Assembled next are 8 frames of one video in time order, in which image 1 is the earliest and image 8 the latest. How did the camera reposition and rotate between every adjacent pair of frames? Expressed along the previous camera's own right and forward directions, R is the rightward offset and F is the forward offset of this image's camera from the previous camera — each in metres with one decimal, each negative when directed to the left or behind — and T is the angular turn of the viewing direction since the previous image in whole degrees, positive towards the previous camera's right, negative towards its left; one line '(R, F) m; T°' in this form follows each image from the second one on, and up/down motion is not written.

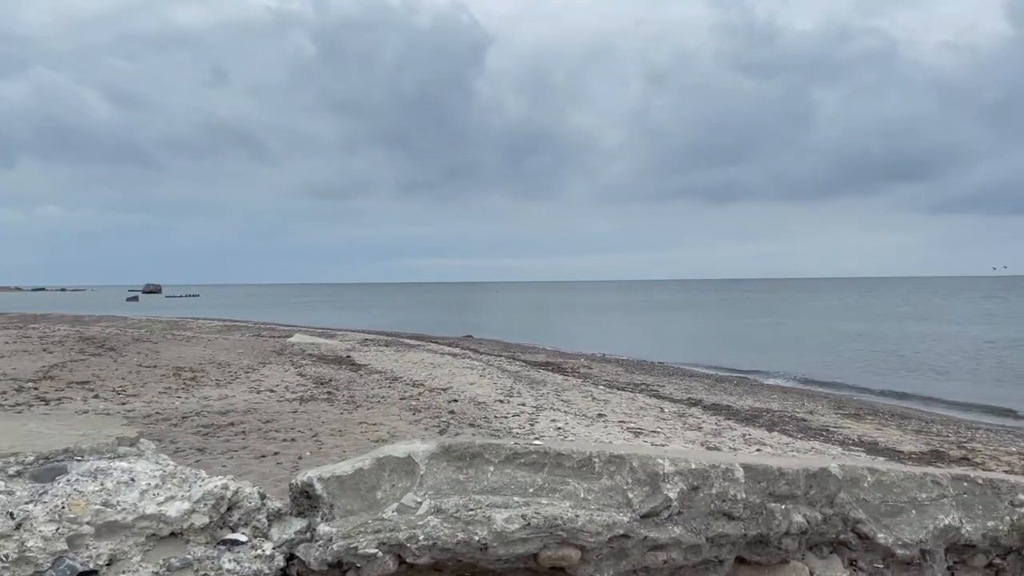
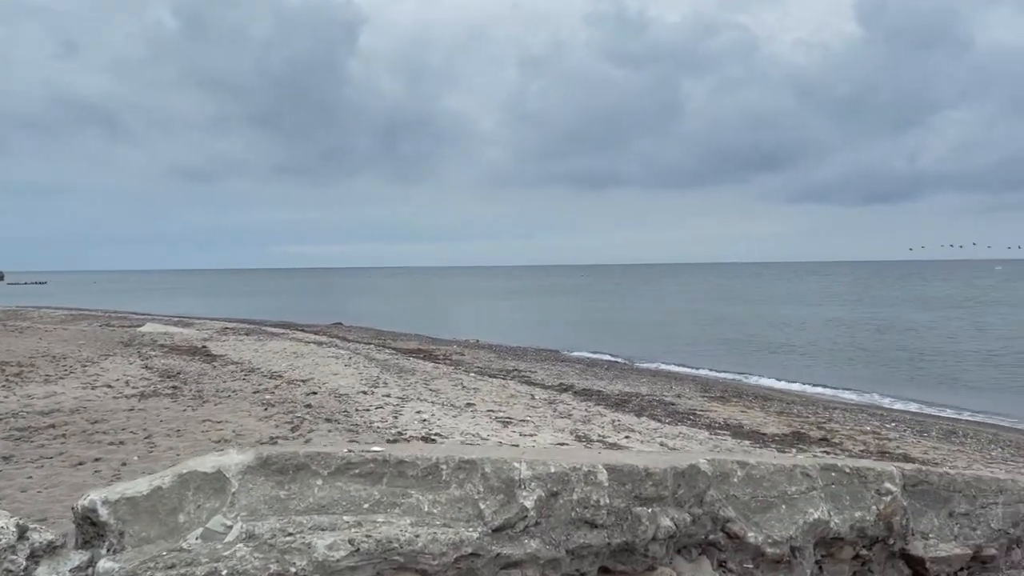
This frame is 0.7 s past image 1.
(+0.2, +0.7) m; +8°
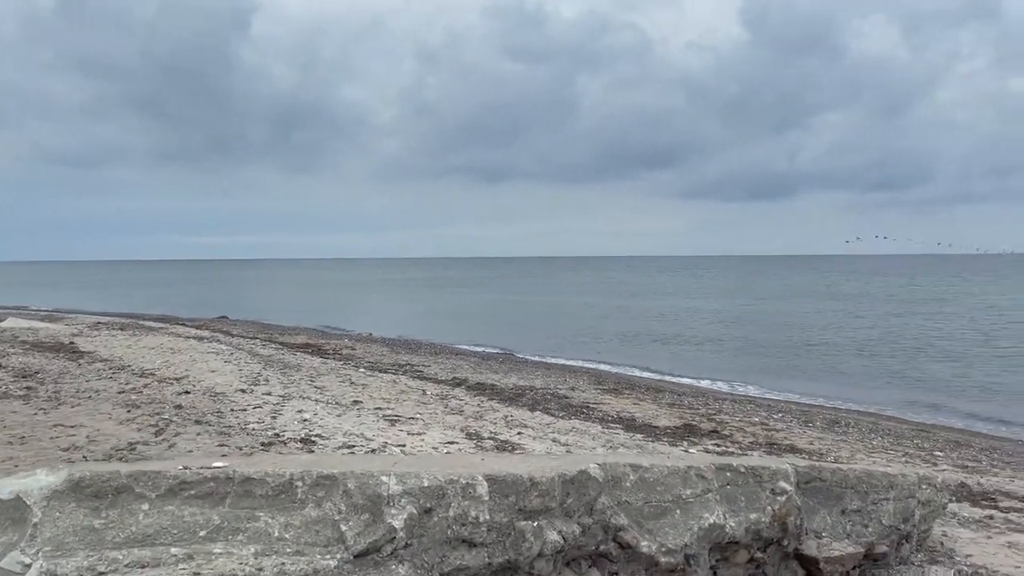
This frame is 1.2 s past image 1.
(+0.2, +0.5) m; +7°
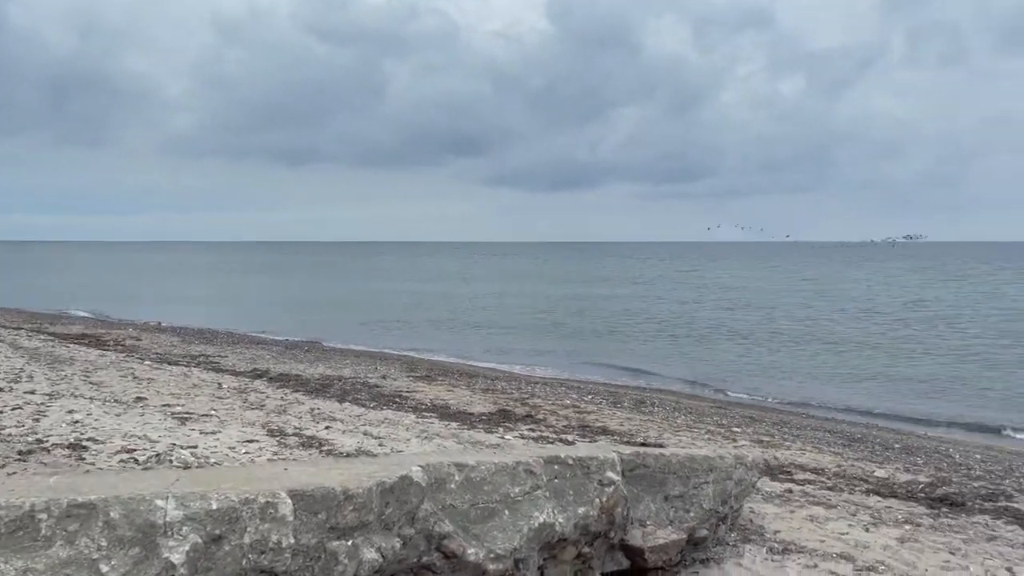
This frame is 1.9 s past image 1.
(0.0, +0.6) m; +13°
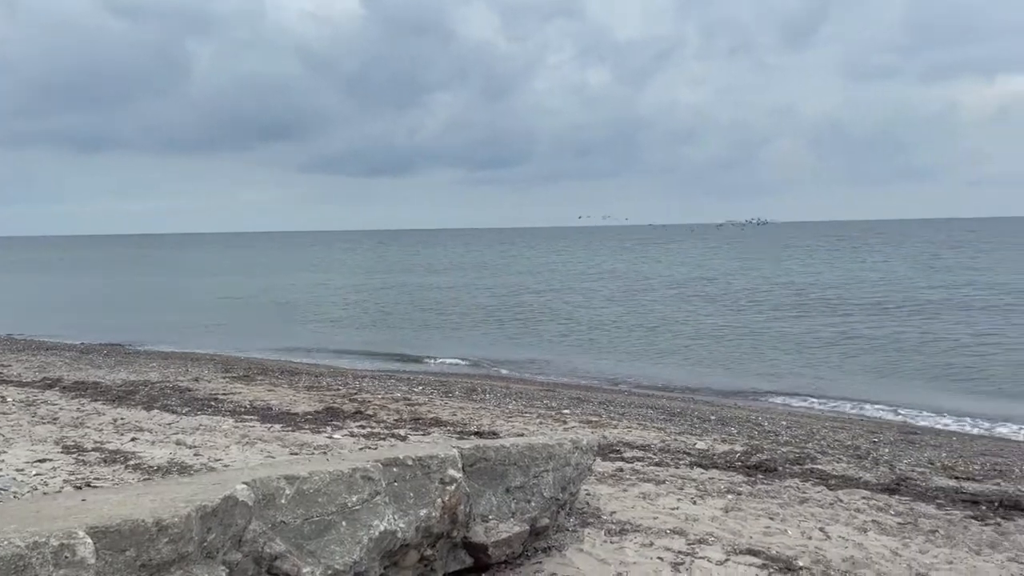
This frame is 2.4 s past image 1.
(-0.1, +0.3) m; +12°
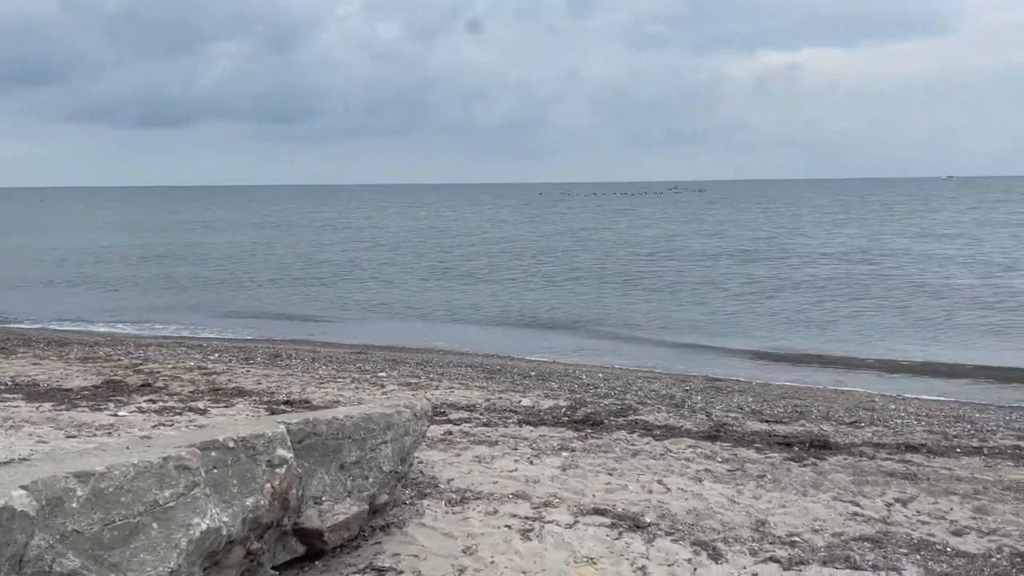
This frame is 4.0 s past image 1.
(-0.3, +0.6) m; +14°
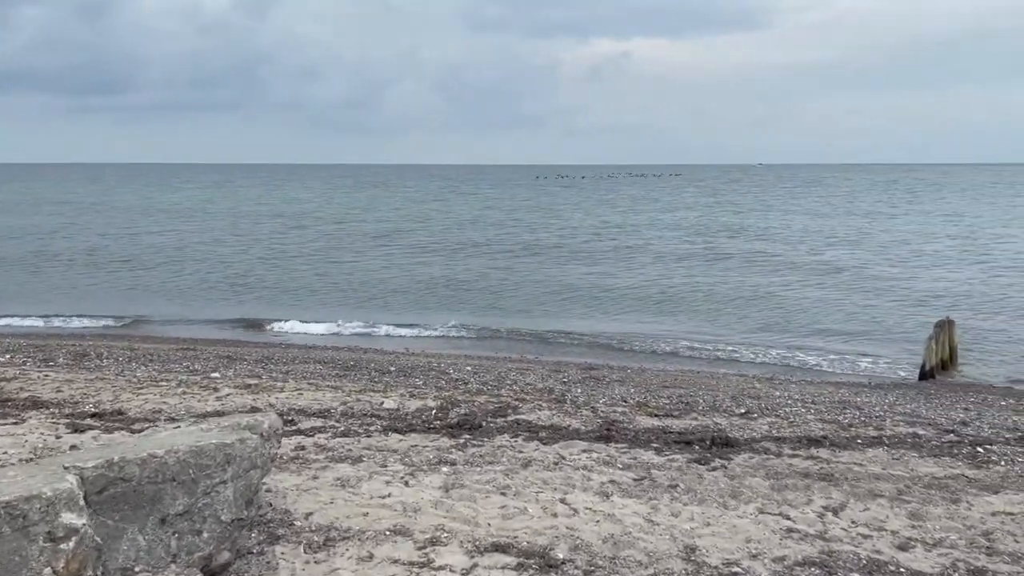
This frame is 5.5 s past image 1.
(-0.2, +1.2) m; +11°
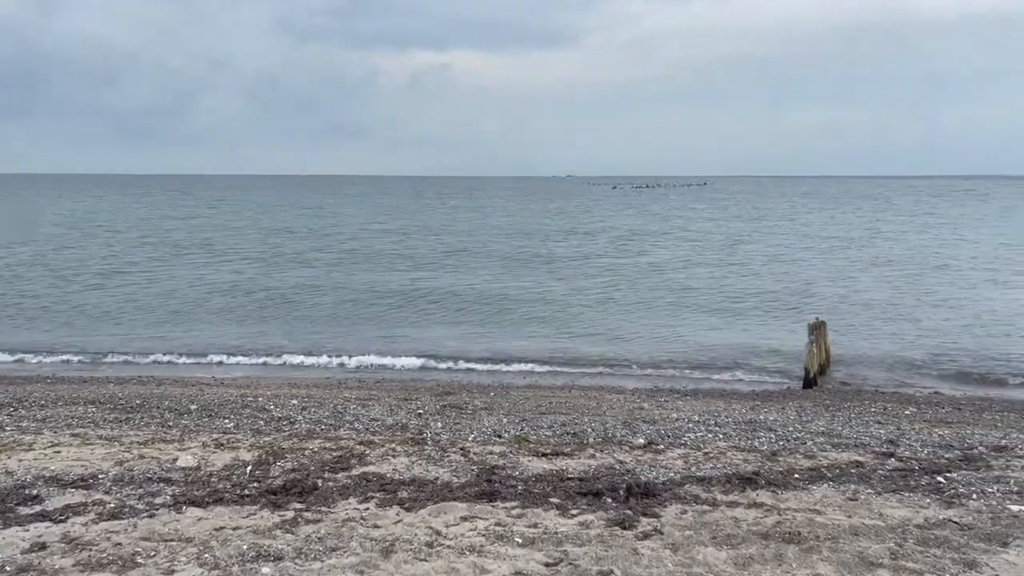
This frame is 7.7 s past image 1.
(-0.2, +2.0) m; +12°
